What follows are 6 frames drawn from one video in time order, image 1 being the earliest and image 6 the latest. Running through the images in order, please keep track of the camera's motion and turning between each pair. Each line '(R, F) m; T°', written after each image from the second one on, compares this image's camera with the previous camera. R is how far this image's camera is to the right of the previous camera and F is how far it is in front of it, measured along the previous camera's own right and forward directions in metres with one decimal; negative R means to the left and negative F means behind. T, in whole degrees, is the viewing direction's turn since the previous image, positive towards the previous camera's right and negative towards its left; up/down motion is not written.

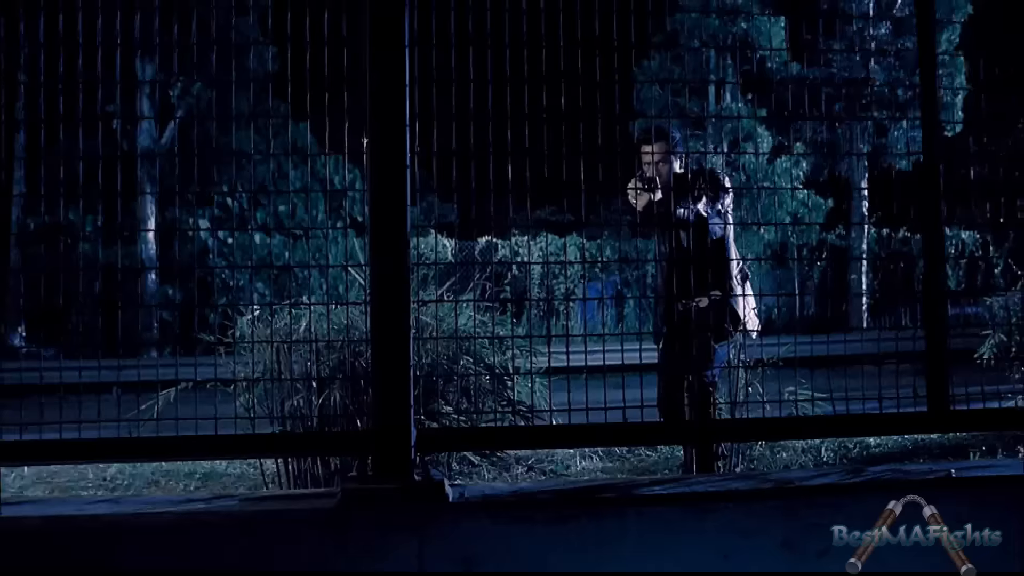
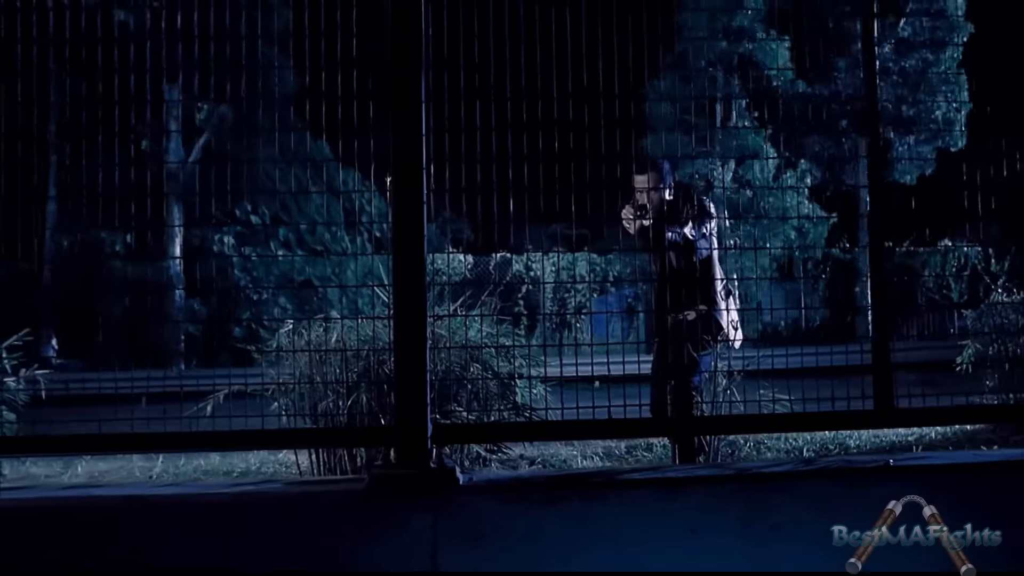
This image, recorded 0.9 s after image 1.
(0.0, -0.3) m; -1°
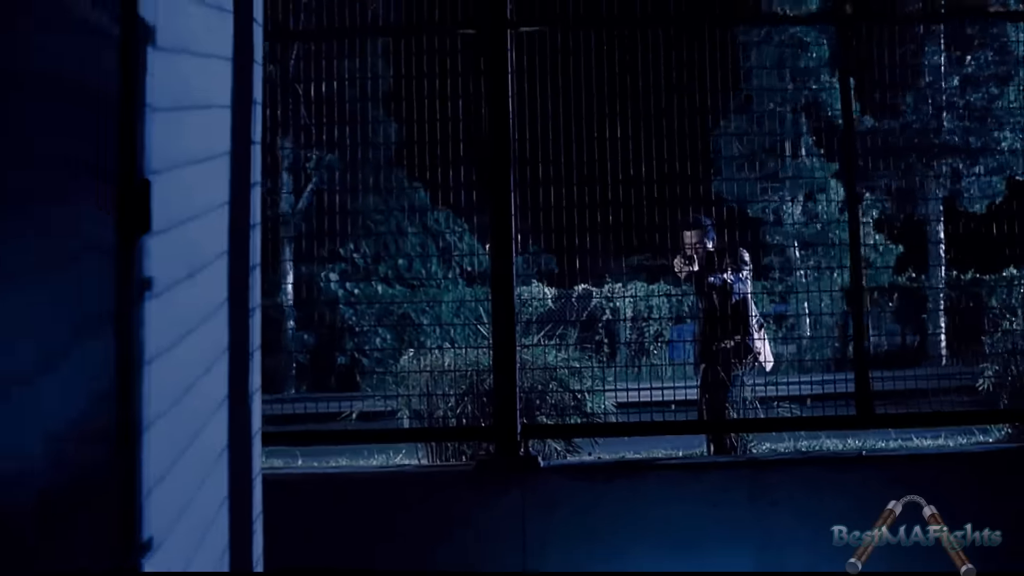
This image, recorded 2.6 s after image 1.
(+0.1, -0.7) m; -5°
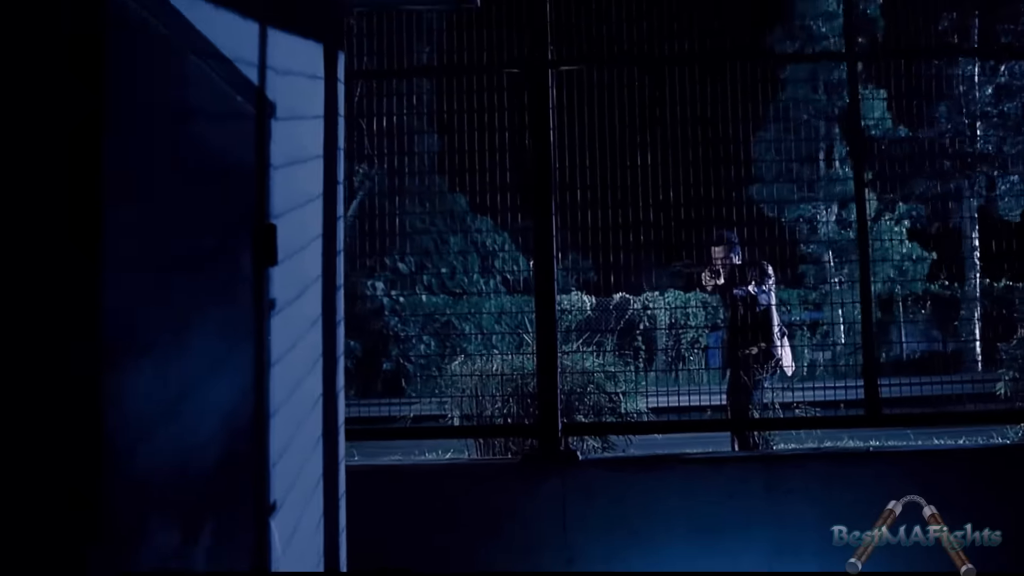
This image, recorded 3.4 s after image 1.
(0.0, -0.3) m; -2°
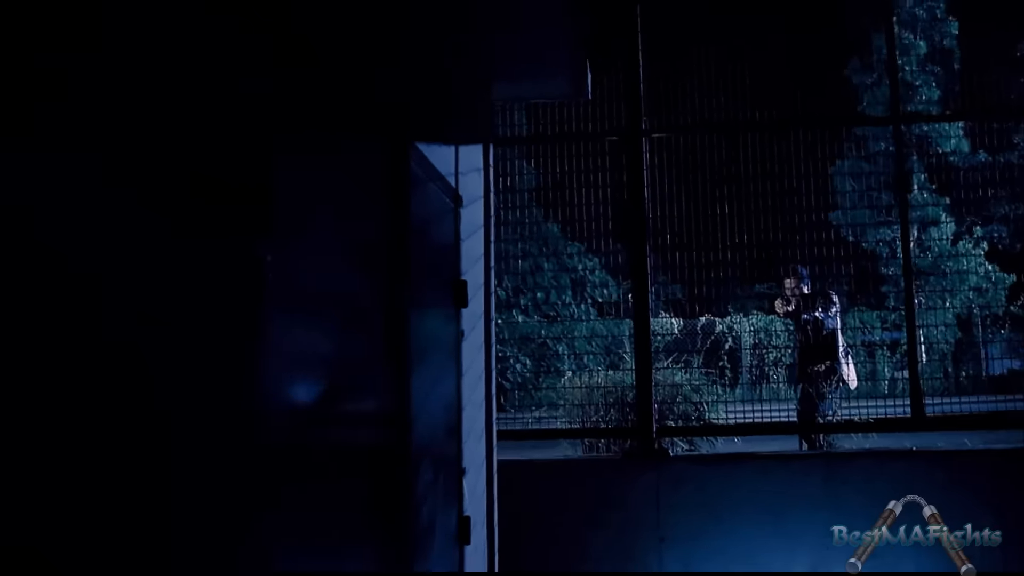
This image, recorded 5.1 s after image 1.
(-0.1, -0.7) m; -5°
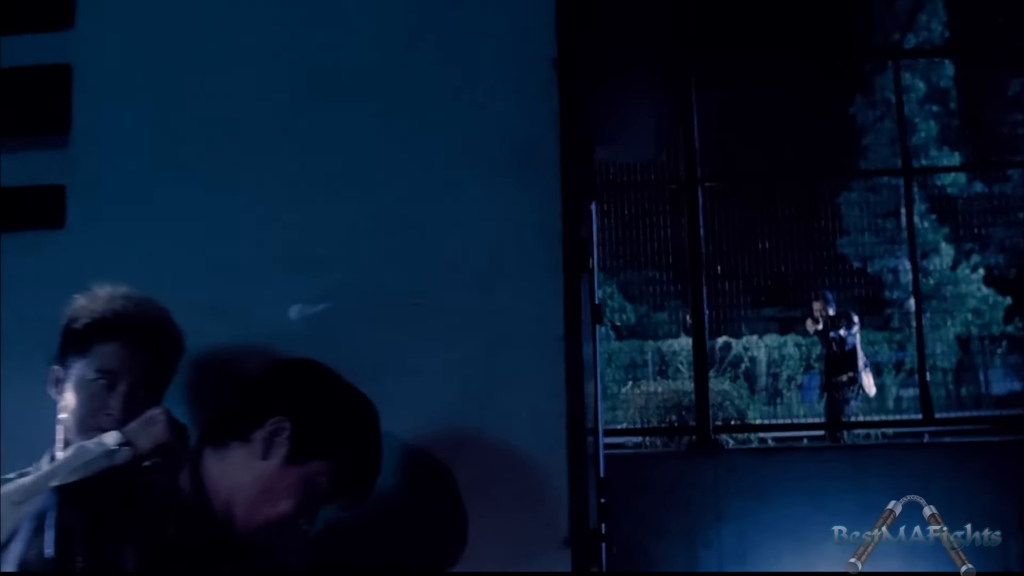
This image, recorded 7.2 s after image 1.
(-0.3, -0.7) m; 0°
